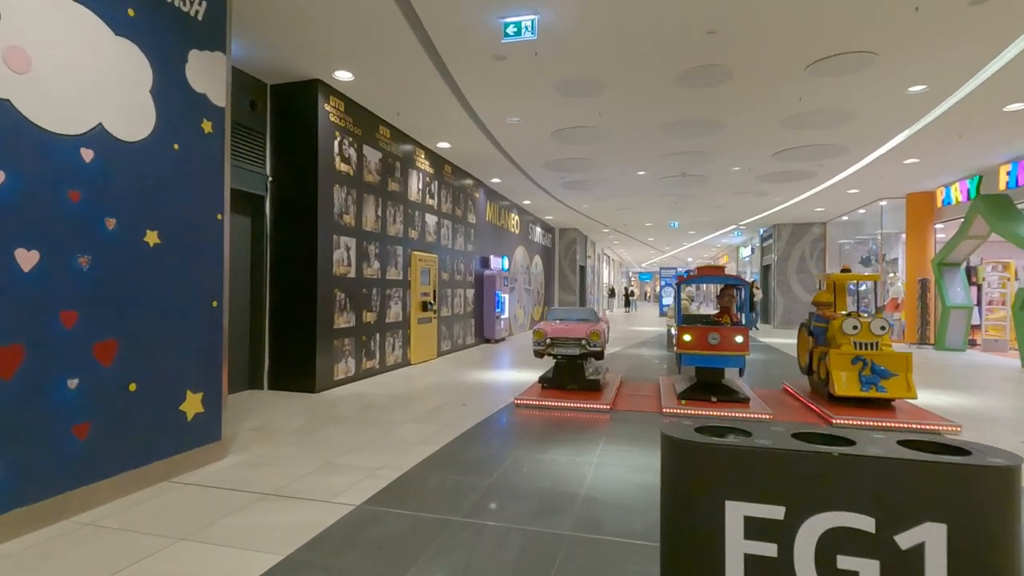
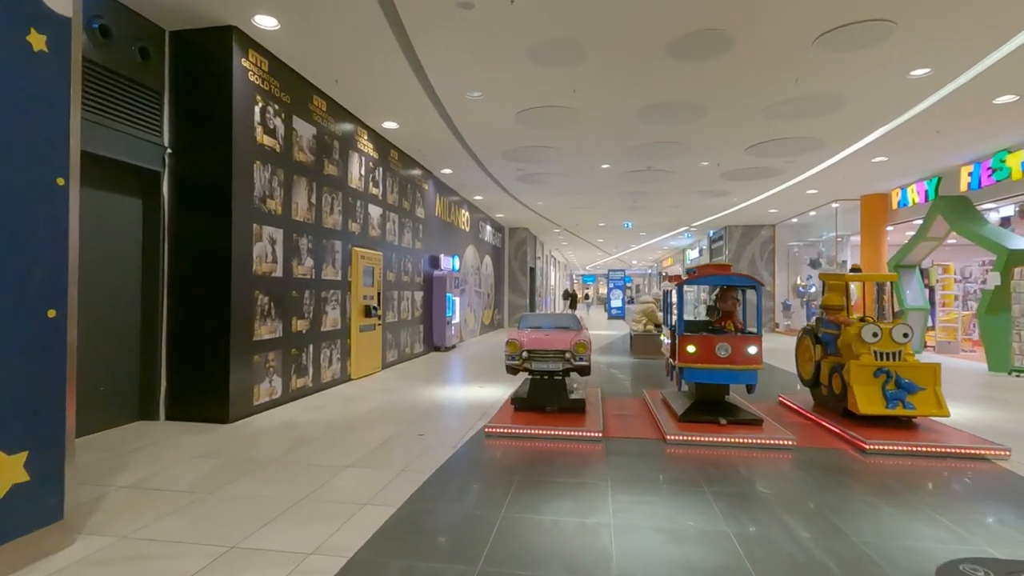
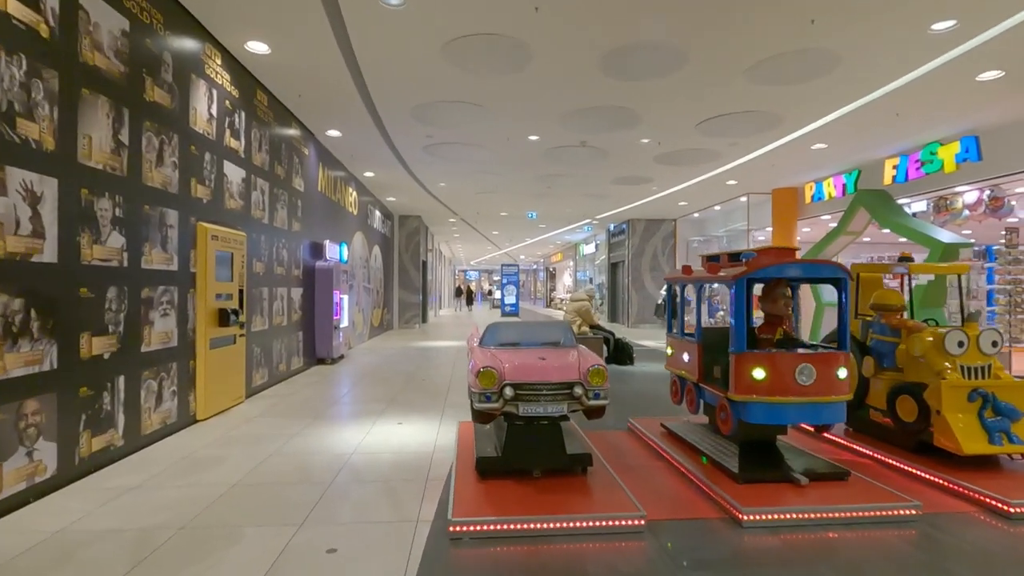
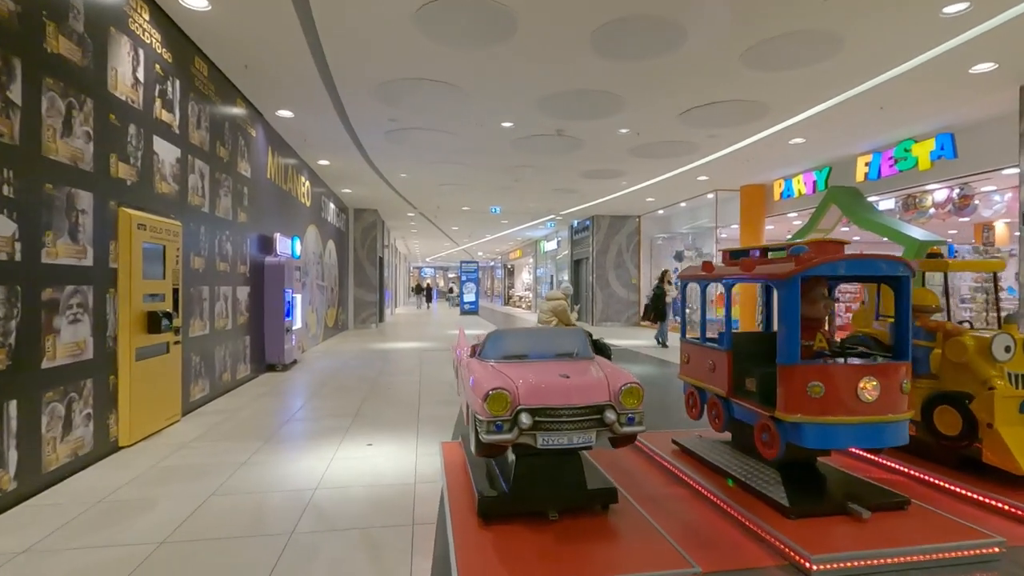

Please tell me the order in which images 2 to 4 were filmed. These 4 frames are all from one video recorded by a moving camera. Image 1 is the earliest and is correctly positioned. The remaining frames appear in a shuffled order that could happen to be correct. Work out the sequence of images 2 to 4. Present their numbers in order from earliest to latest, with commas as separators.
2, 3, 4
